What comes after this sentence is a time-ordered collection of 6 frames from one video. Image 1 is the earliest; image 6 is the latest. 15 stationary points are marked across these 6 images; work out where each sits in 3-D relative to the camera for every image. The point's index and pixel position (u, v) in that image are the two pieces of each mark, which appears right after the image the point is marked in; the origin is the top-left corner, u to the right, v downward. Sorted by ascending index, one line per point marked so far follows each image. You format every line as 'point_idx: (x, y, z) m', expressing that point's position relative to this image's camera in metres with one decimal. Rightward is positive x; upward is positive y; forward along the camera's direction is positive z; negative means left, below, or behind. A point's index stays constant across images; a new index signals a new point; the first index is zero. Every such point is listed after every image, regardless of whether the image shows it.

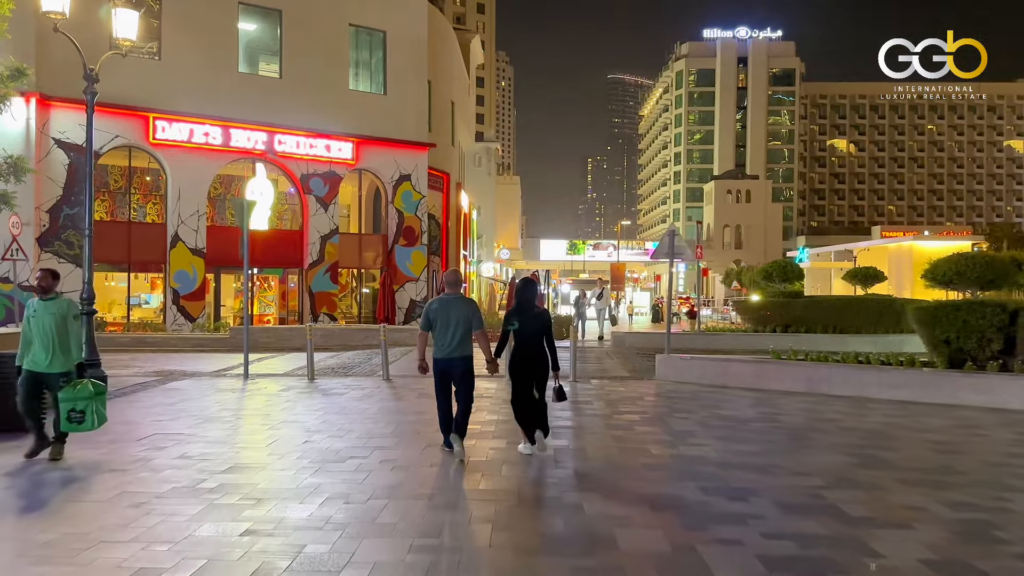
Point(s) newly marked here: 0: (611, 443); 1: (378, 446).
0: (+1.0, -1.5, +7.7) m
1: (-1.3, -1.5, +7.4) m
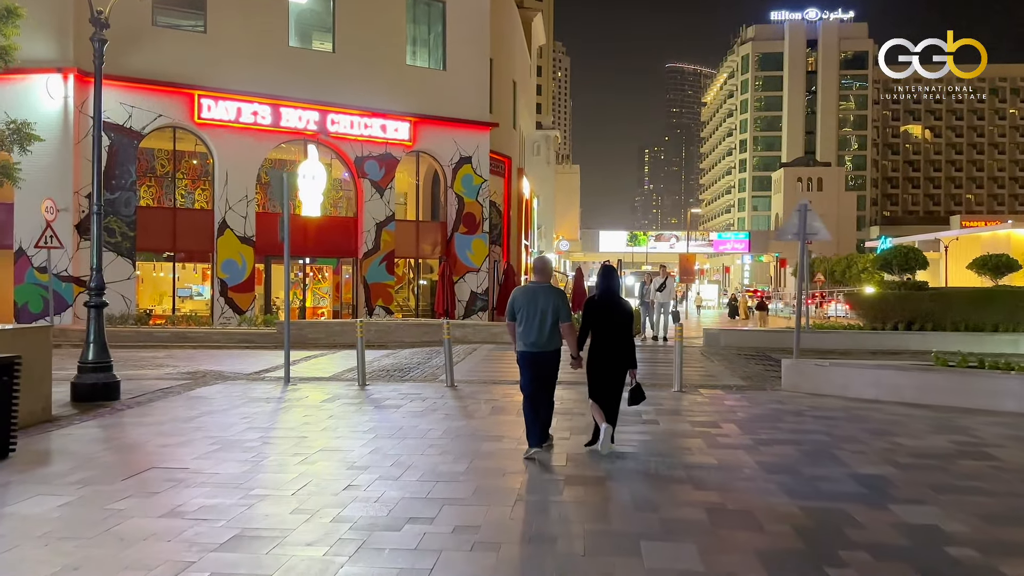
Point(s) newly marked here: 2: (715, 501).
0: (+1.8, -1.4, +5.4) m
1: (-0.4, -1.4, +5.1) m
2: (+1.3, -1.4, +5.2) m
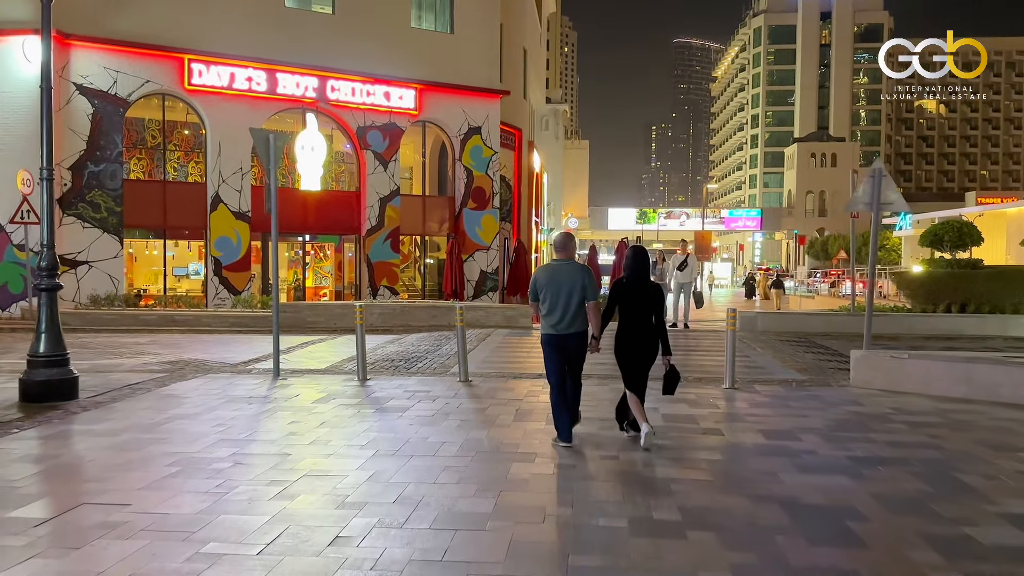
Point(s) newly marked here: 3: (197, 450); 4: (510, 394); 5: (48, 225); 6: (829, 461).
0: (+2.1, -1.3, +3.9) m
1: (-0.2, -1.3, +3.7) m
2: (+1.6, -1.3, +3.8) m
3: (-2.4, -1.2, +6.1) m
4: (0.0, -1.1, +8.4) m
5: (-4.8, +0.7, +8.2) m
6: (+2.3, -1.3, +5.7) m
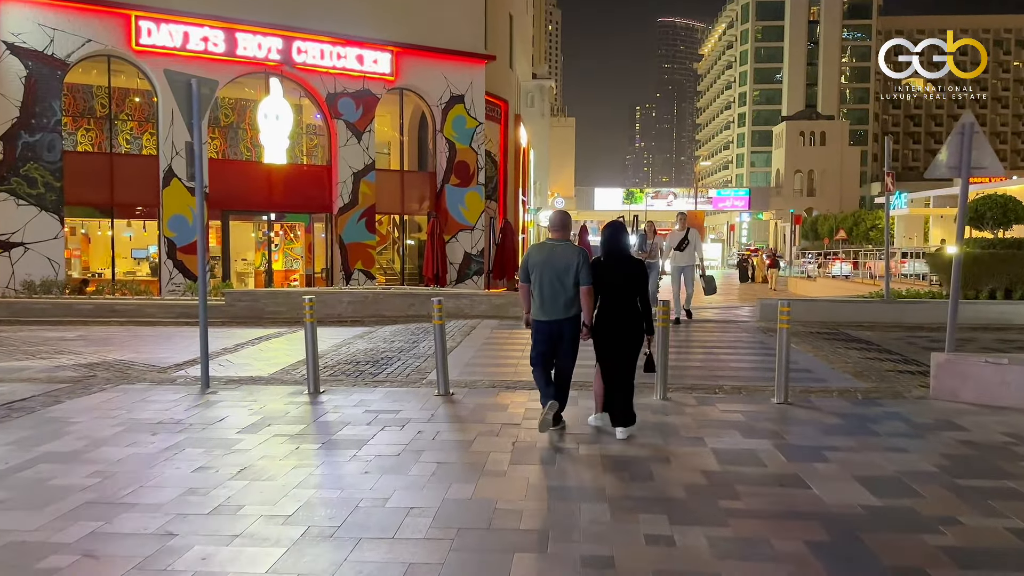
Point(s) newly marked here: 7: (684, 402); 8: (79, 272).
0: (+2.1, -1.3, +2.0) m
1: (-0.1, -1.3, +1.7) m
2: (+1.6, -1.3, +1.9) m
3: (-2.4, -1.2, +4.1) m
4: (-0.1, -1.0, +6.5) m
5: (-4.9, +0.7, +6.1) m
6: (+2.3, -1.2, +3.8) m
7: (+1.5, -1.0, +6.9) m
8: (-10.8, +0.4, +19.6) m
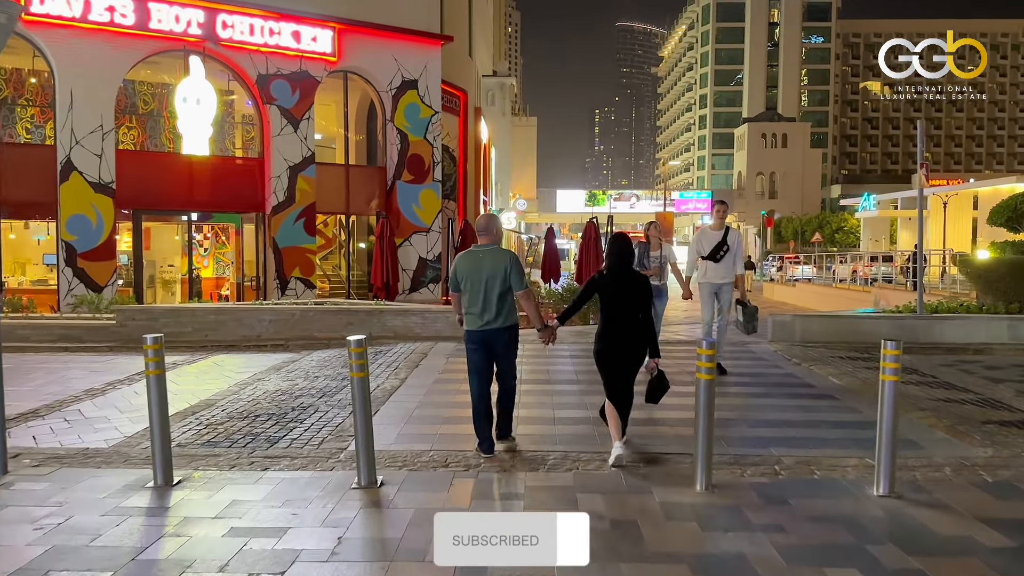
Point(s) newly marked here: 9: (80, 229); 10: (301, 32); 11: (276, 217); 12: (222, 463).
0: (+2.1, -1.5, -0.4) m
1: (-0.1, -1.5, -0.8) m
2: (+1.6, -1.5, -0.6) m
3: (-2.5, -1.4, +1.5) m
4: (-0.3, -1.2, +3.9) m
5: (-5.0, +0.5, +3.4) m
6: (+2.2, -1.4, +1.4) m
7: (+1.3, -1.2, +4.5) m
8: (-11.7, +0.1, +16.5) m
9: (-9.2, +1.3, +17.0) m
10: (-5.0, +6.1, +18.8) m
11: (-5.6, +1.7, +18.9) m
12: (-1.9, -1.1, +5.4) m
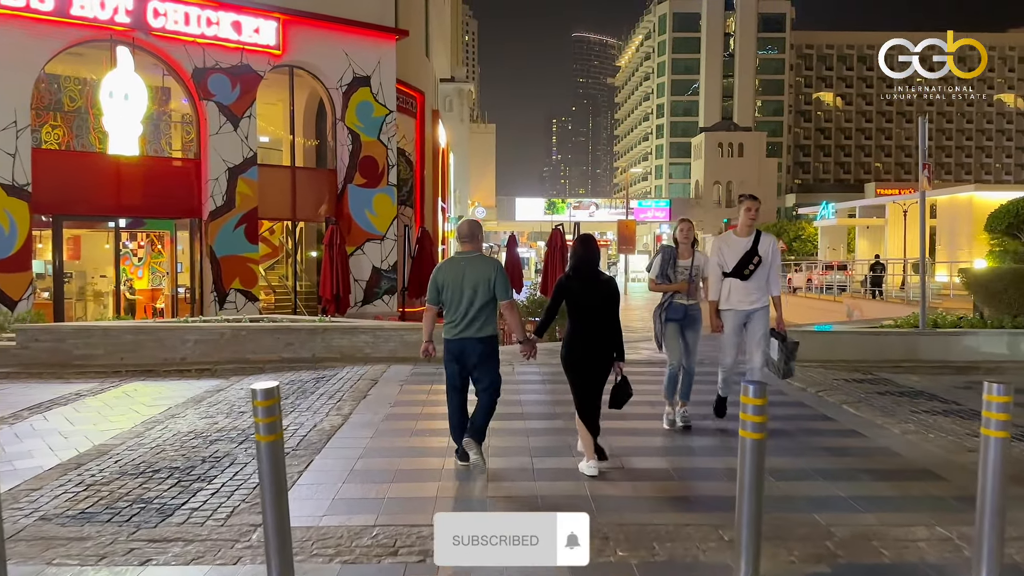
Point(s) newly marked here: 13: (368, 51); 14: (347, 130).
0: (+2.3, -1.5, -1.6) m
1: (+0.1, -1.5, -2.1) m
2: (+1.8, -1.5, -1.8) m
3: (-2.4, -1.5, +0.1) m
4: (-0.3, -1.3, +2.6) m
5: (-5.1, +0.4, +1.8) m
6: (+2.3, -1.5, +0.3) m
7: (+1.2, -1.3, +3.3) m
8: (-12.4, -0.2, +14.6) m
9: (-10.0, +1.0, +15.2) m
10: (-5.9, +5.8, +17.3) m
11: (-6.5, +1.4, +17.3) m
12: (-2.1, -1.3, +4.0) m
13: (-3.5, +5.7, +19.2) m
14: (-3.9, +3.8, +19.0) m
